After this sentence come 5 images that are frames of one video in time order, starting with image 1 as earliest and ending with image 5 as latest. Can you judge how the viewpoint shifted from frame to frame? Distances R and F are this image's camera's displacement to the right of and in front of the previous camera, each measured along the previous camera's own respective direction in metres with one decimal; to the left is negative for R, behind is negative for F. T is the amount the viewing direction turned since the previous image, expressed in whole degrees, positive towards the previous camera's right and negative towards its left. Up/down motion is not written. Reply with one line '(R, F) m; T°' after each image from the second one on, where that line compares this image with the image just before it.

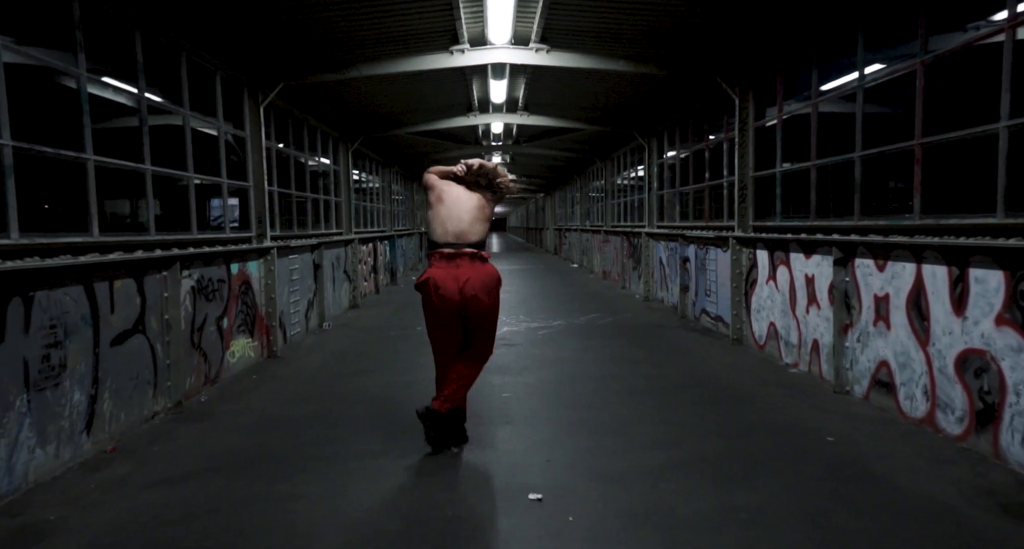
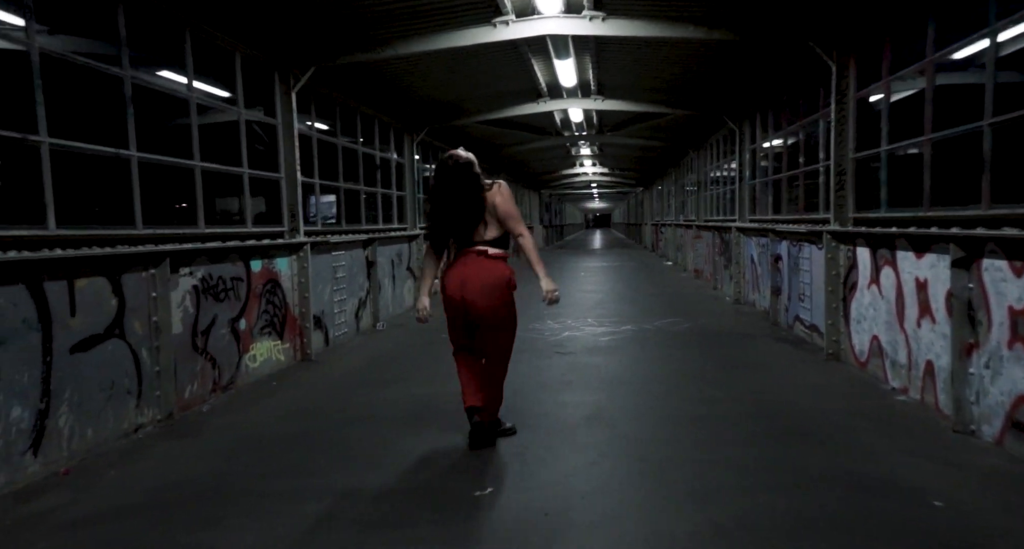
(+0.5, +0.9) m; -9°
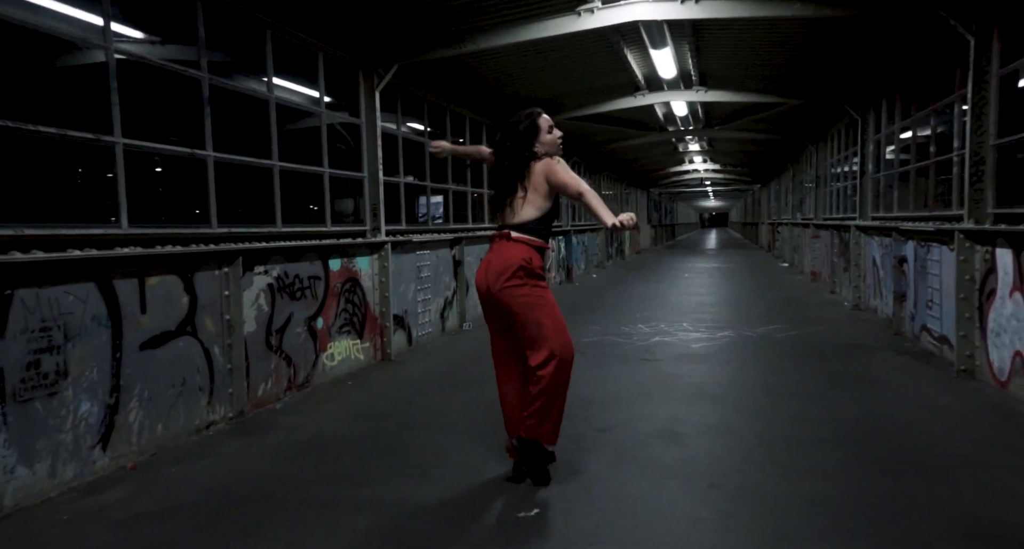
(+0.3, +0.3) m; -9°
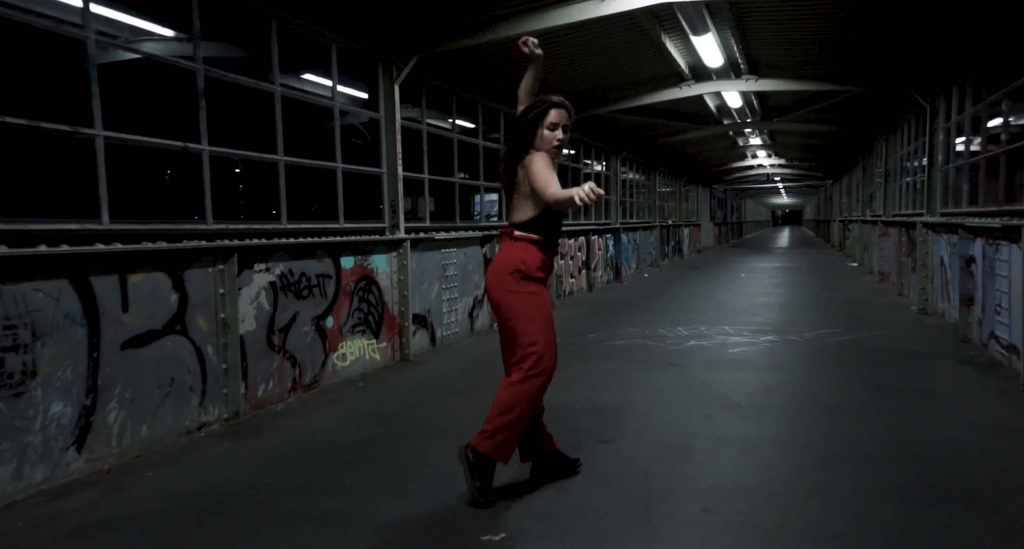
(+0.4, +0.3) m; -5°
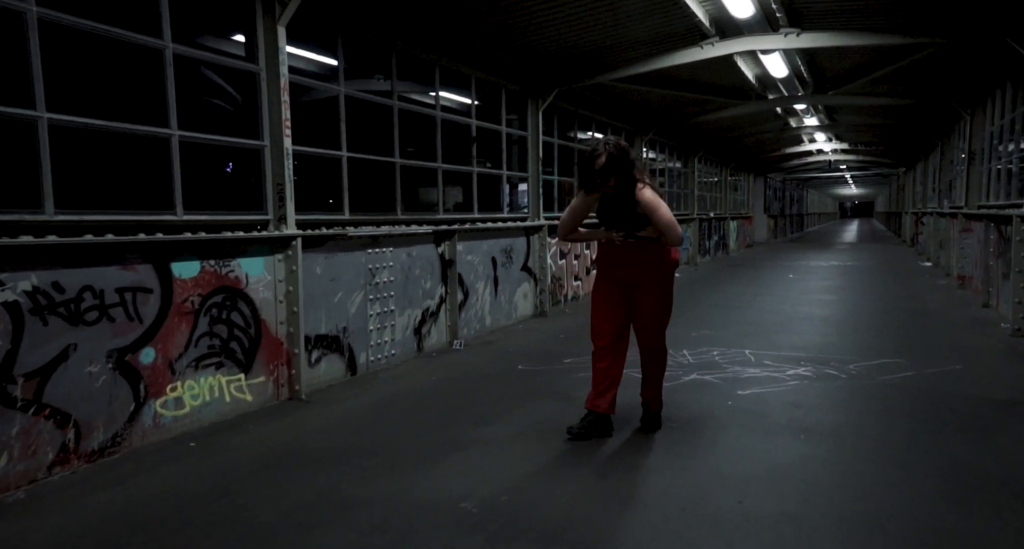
(+1.0, +2.0) m; -4°
